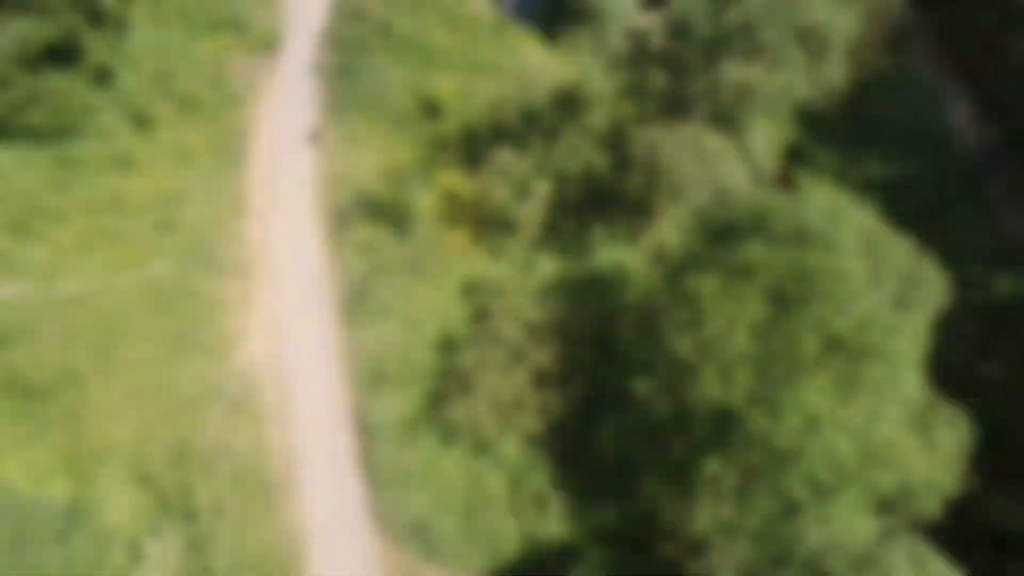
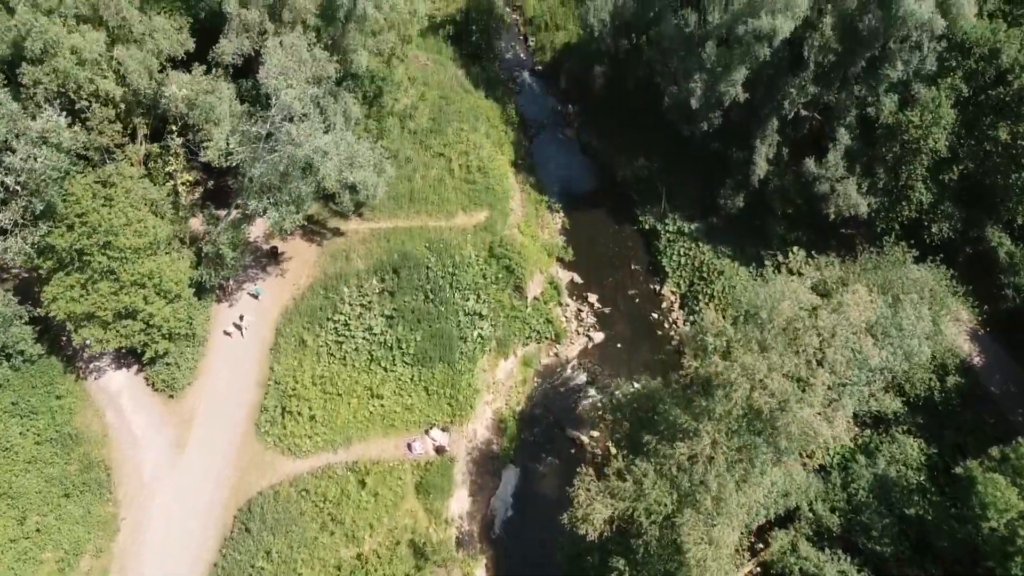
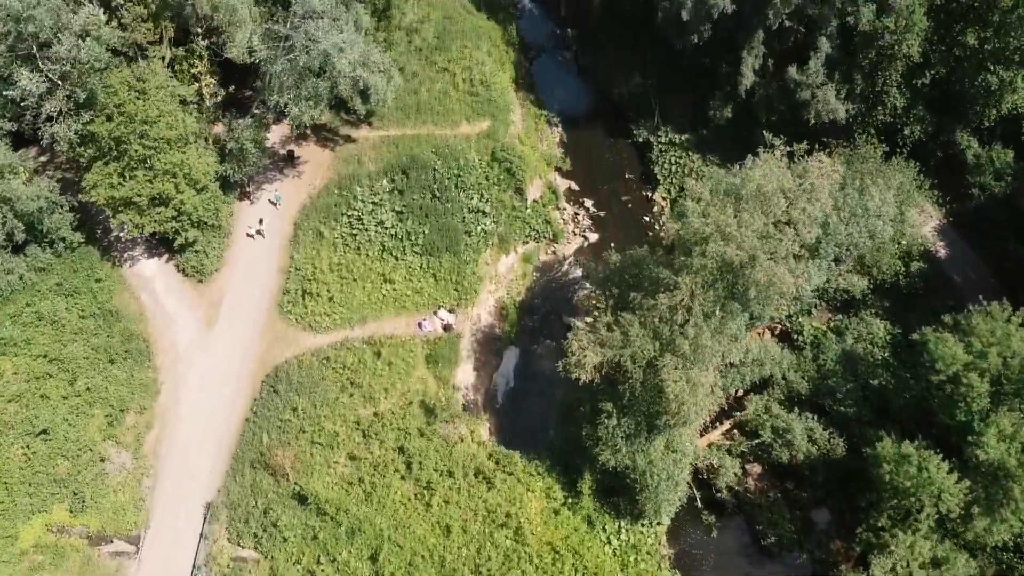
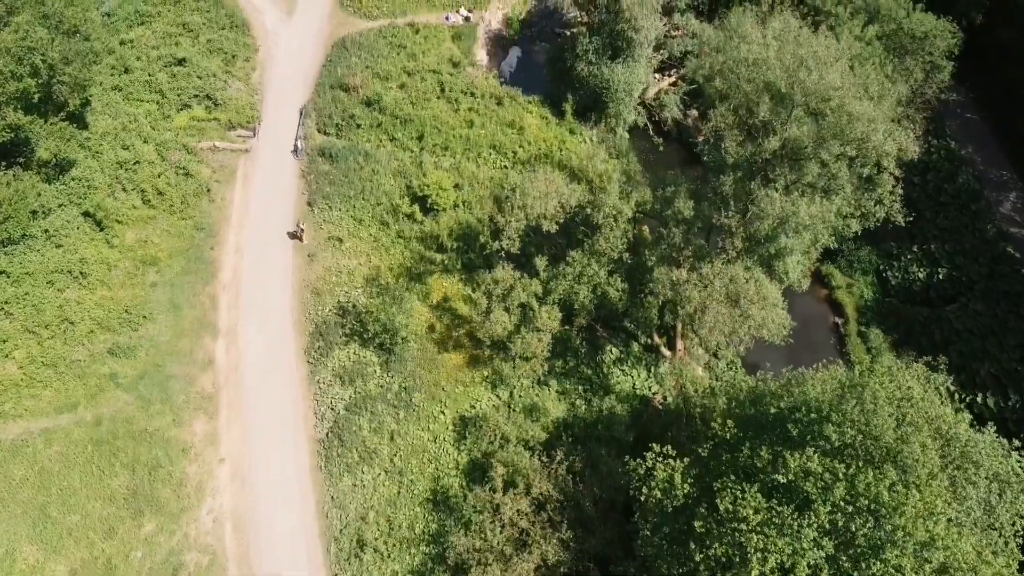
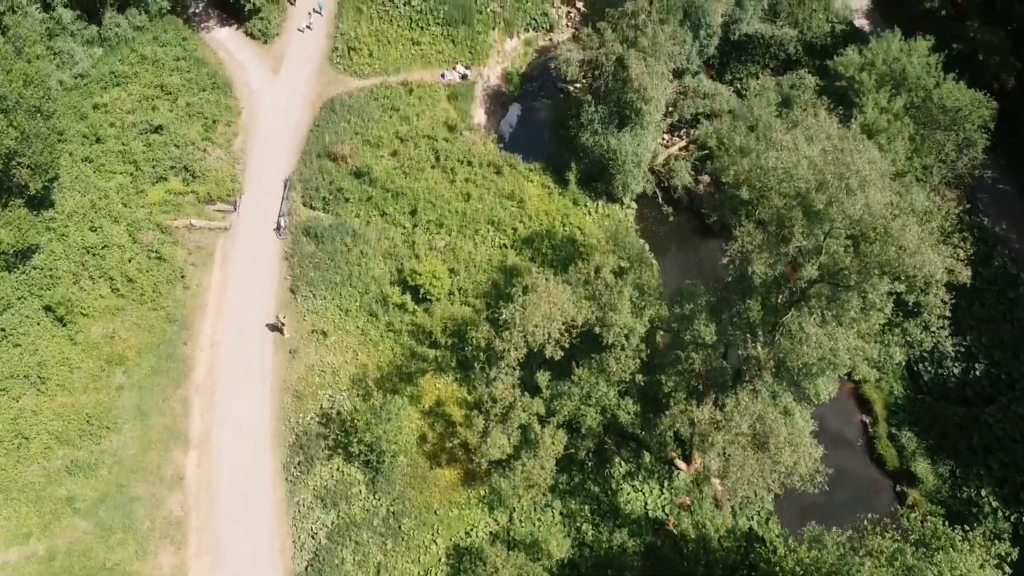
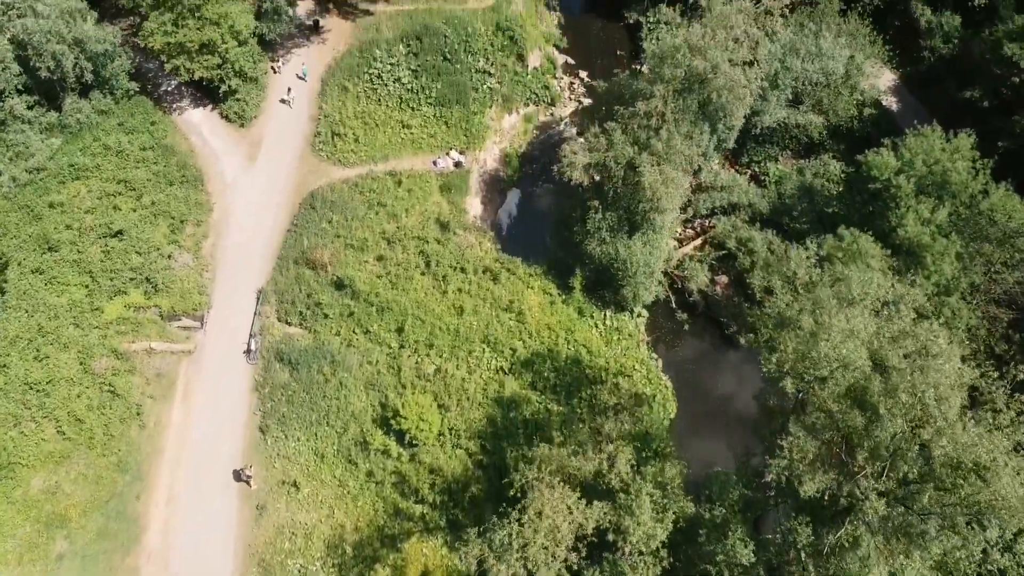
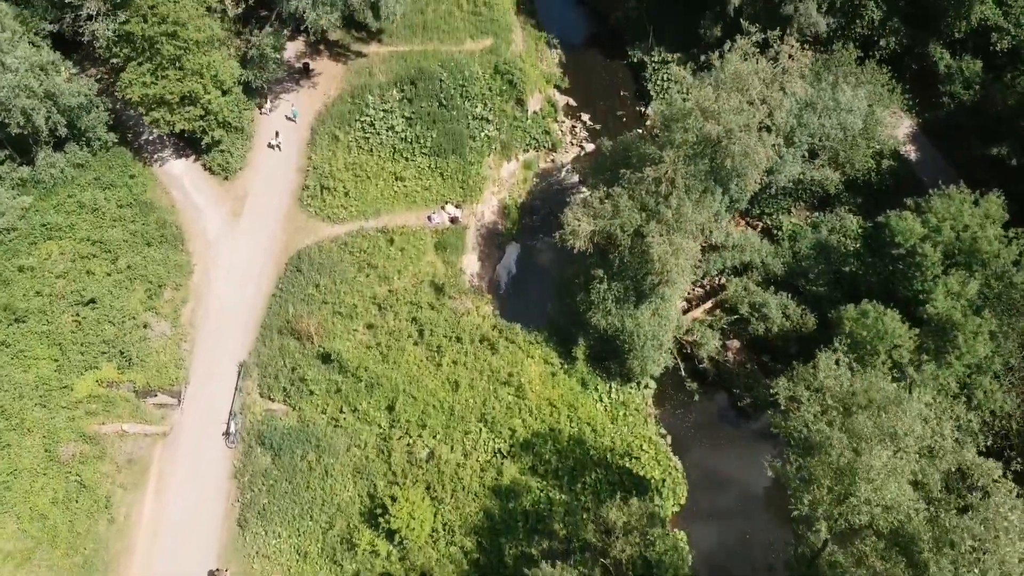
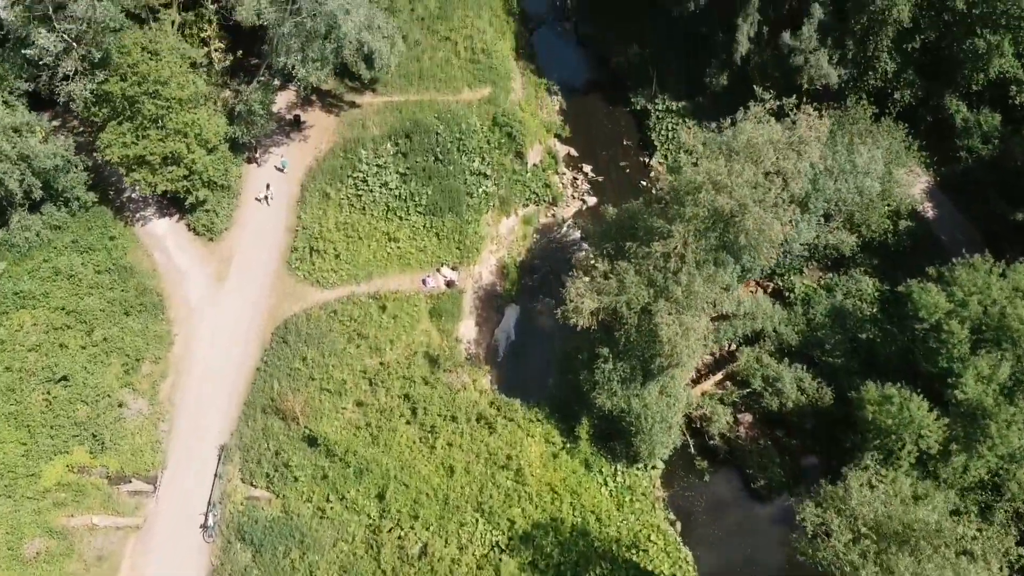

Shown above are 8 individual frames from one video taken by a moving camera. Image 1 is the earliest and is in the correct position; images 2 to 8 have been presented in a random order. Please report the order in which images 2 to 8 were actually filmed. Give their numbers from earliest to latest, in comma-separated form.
4, 5, 6, 7, 8, 3, 2
